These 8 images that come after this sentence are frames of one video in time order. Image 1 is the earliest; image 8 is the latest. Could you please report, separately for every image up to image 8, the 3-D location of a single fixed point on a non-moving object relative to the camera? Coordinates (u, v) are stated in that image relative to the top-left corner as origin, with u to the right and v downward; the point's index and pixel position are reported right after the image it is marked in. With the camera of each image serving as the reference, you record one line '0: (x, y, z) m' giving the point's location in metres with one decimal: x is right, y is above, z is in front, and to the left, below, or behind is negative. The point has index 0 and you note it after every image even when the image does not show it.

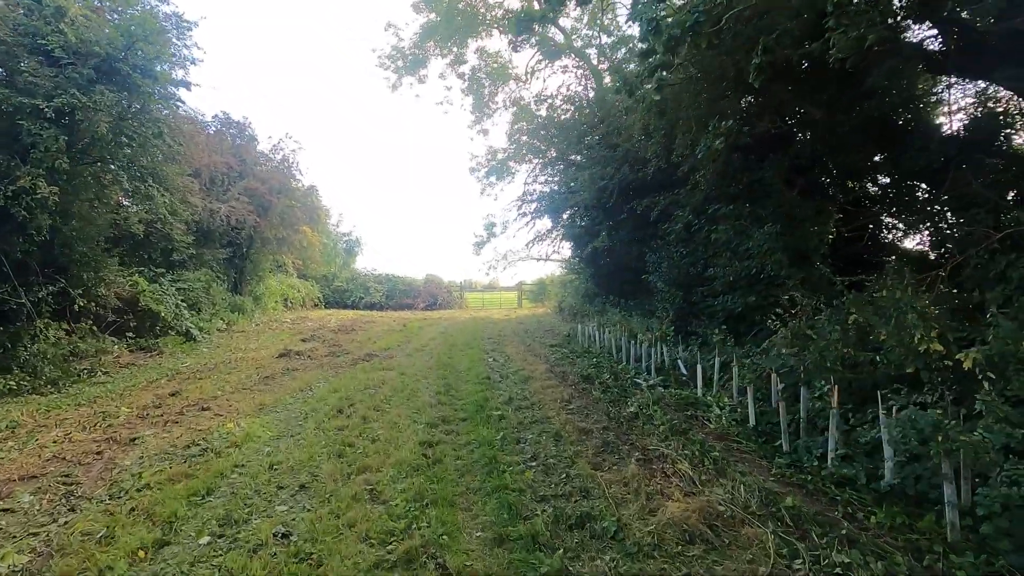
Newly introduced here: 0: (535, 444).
0: (+0.2, -1.2, +4.0) m
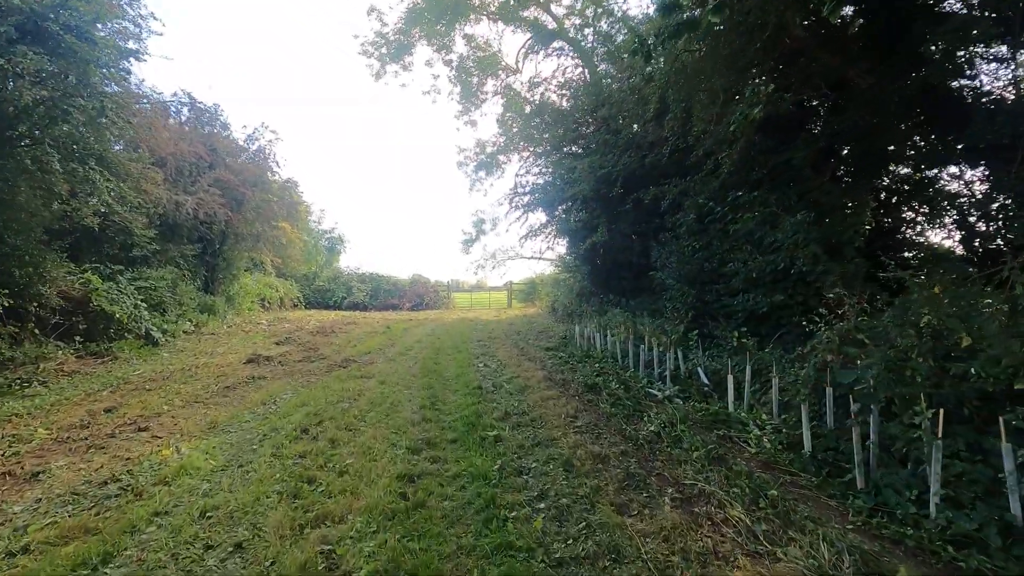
0: (+0.2, -1.2, +3.2) m
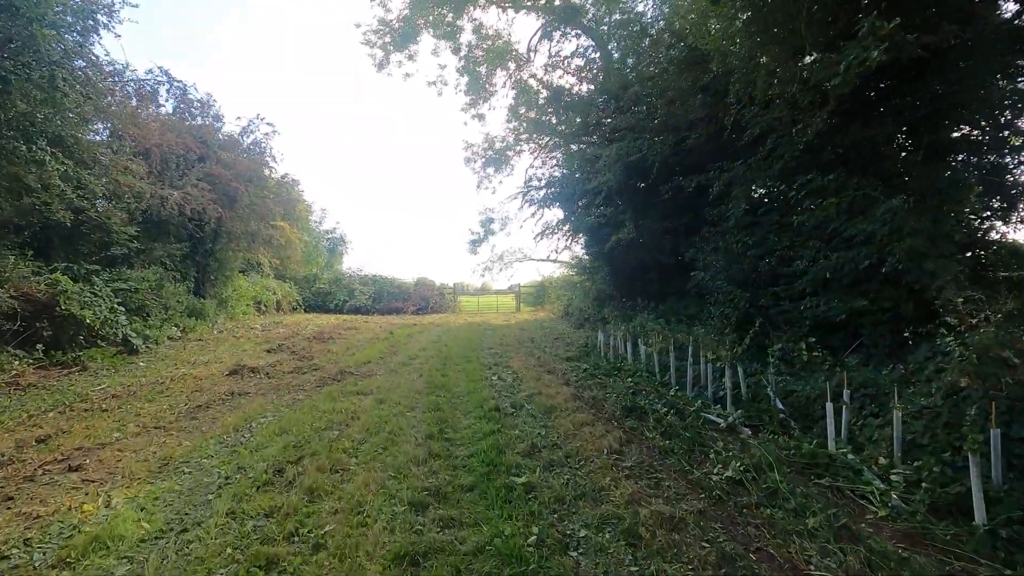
0: (+0.4, -1.2, +2.3) m
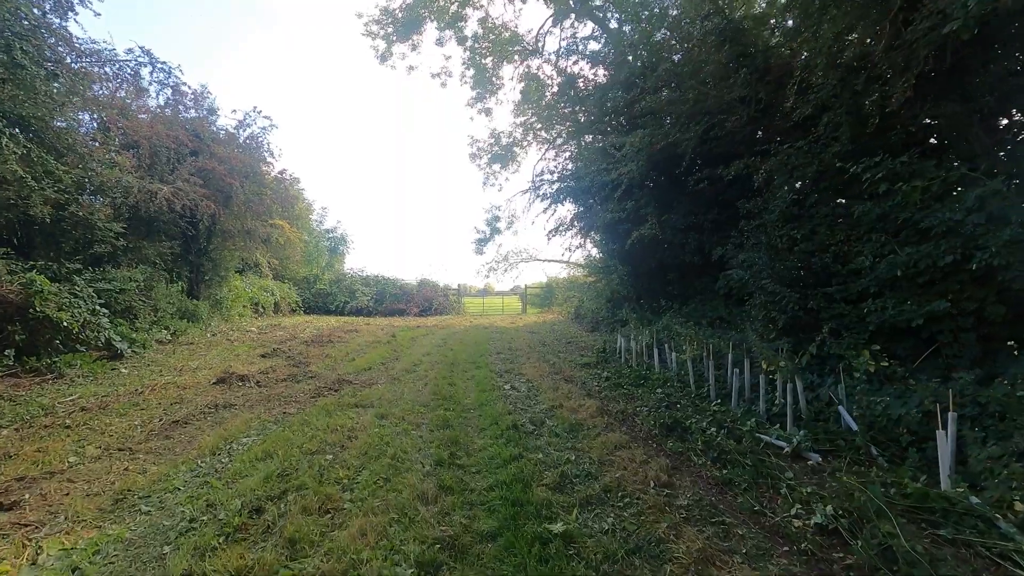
0: (+0.5, -1.1, +1.7) m
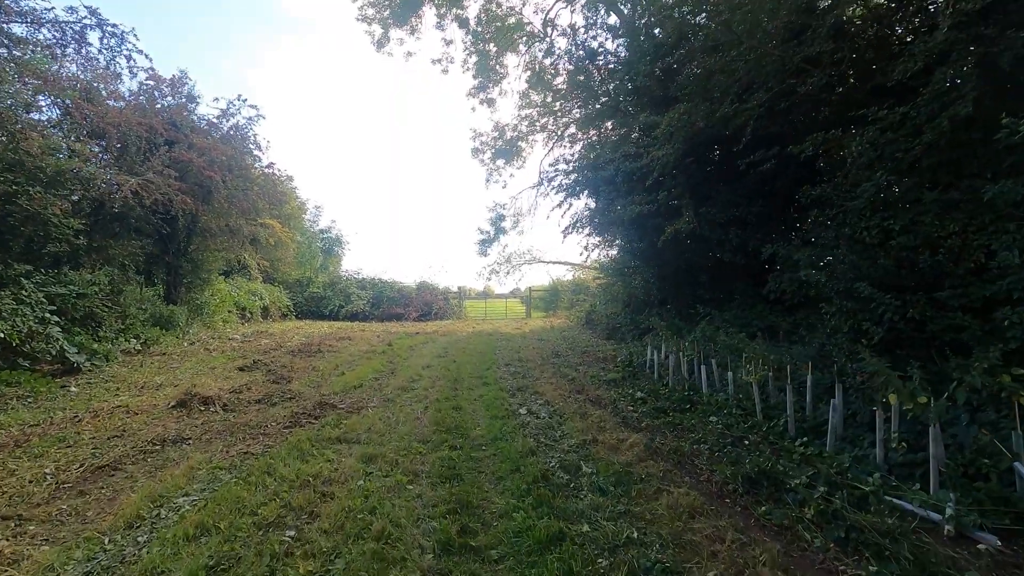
0: (+0.7, -1.2, +0.6) m
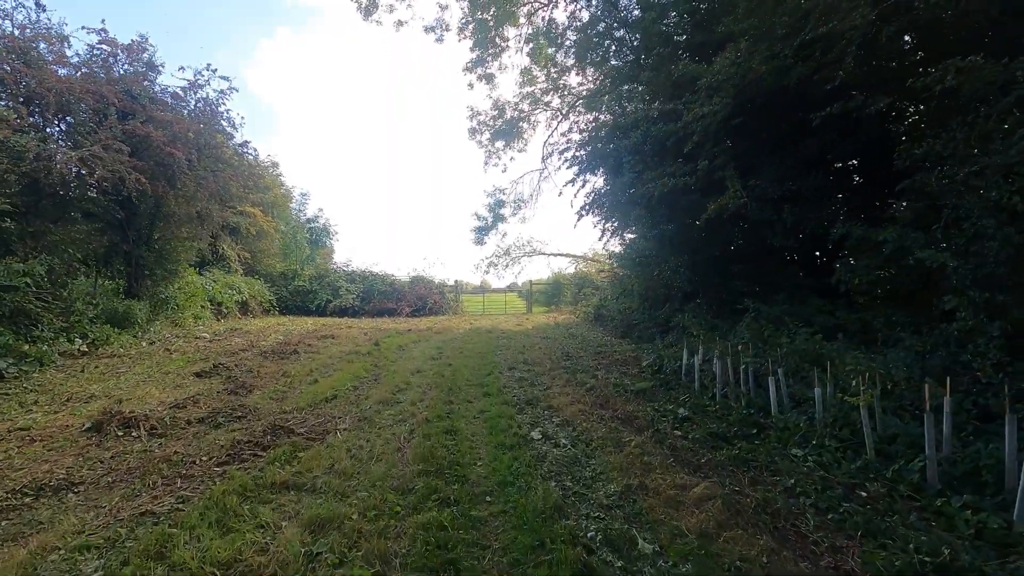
0: (+0.8, -1.1, -0.6) m
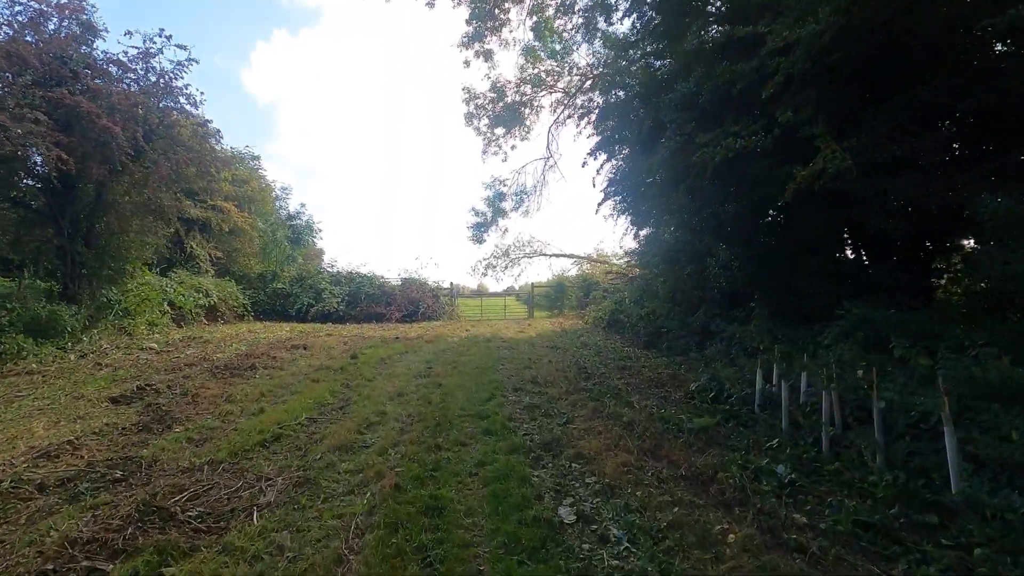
0: (+0.9, -1.1, -2.1) m
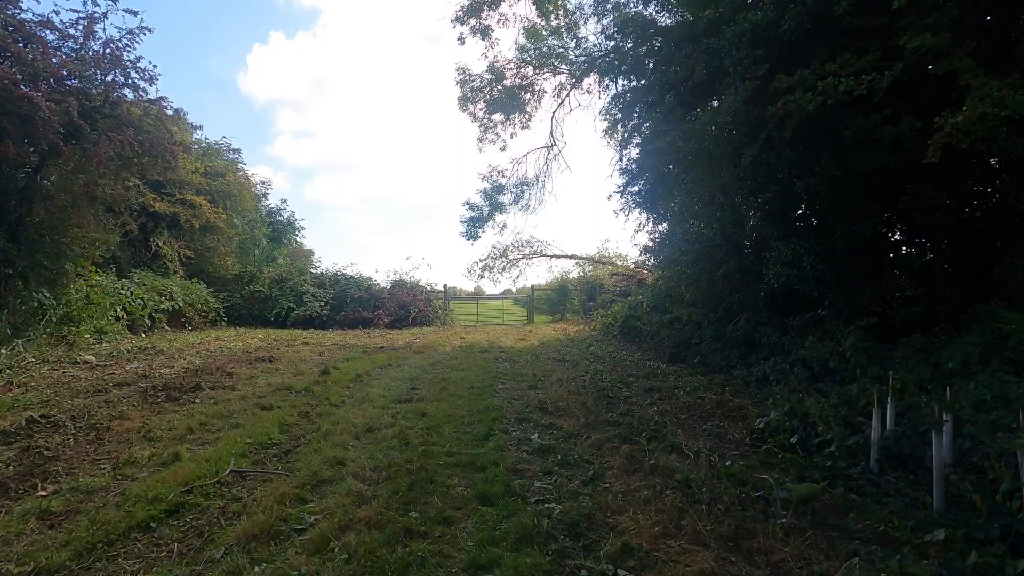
0: (+1.0, -1.1, -3.3) m
